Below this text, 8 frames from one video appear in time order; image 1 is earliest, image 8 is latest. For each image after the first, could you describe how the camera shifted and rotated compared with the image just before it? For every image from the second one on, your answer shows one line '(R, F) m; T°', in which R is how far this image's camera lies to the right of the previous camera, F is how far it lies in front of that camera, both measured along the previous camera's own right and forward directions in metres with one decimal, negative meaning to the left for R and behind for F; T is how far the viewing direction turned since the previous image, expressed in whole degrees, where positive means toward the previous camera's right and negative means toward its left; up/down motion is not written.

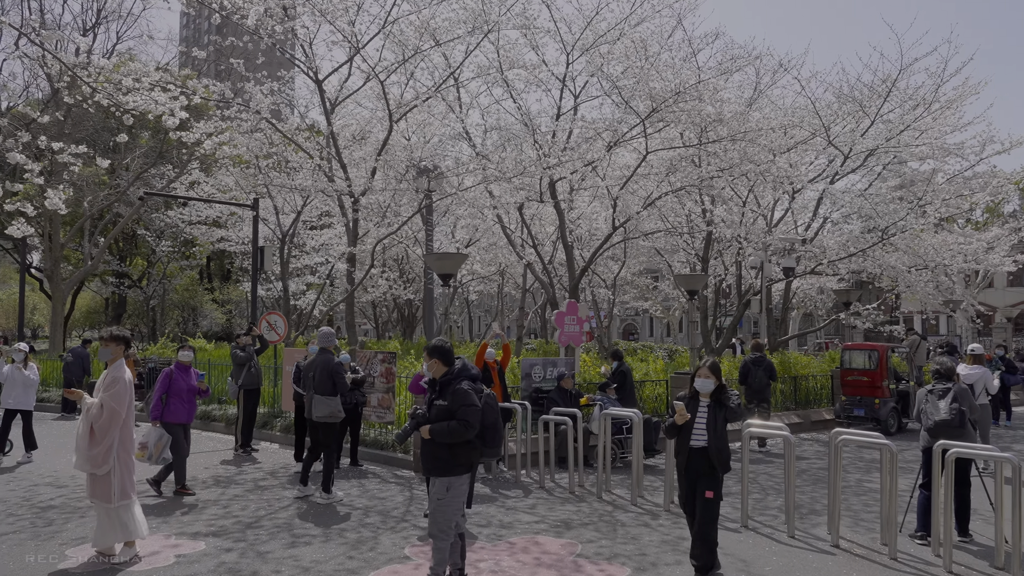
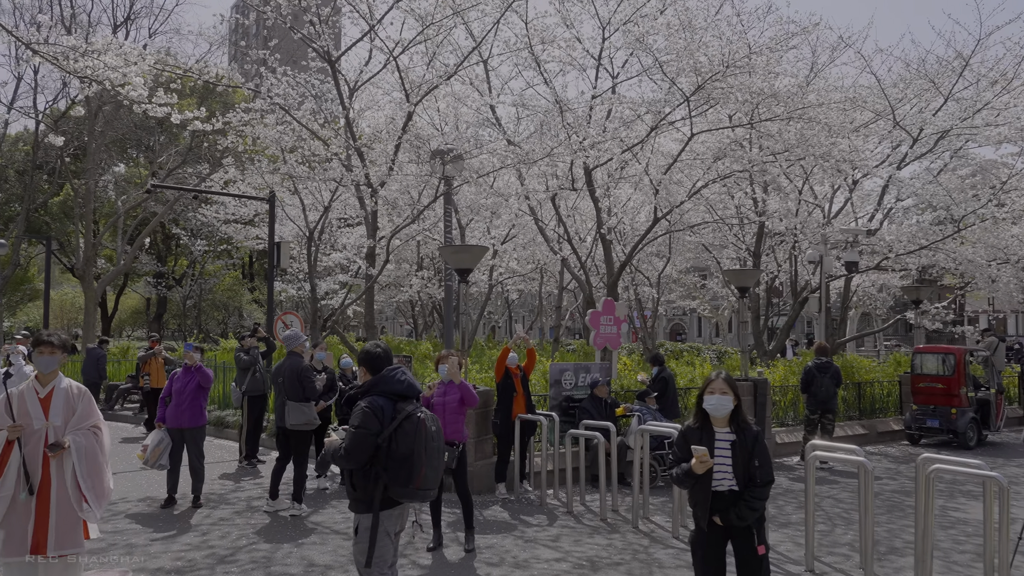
(+0.2, +1.2) m; -3°
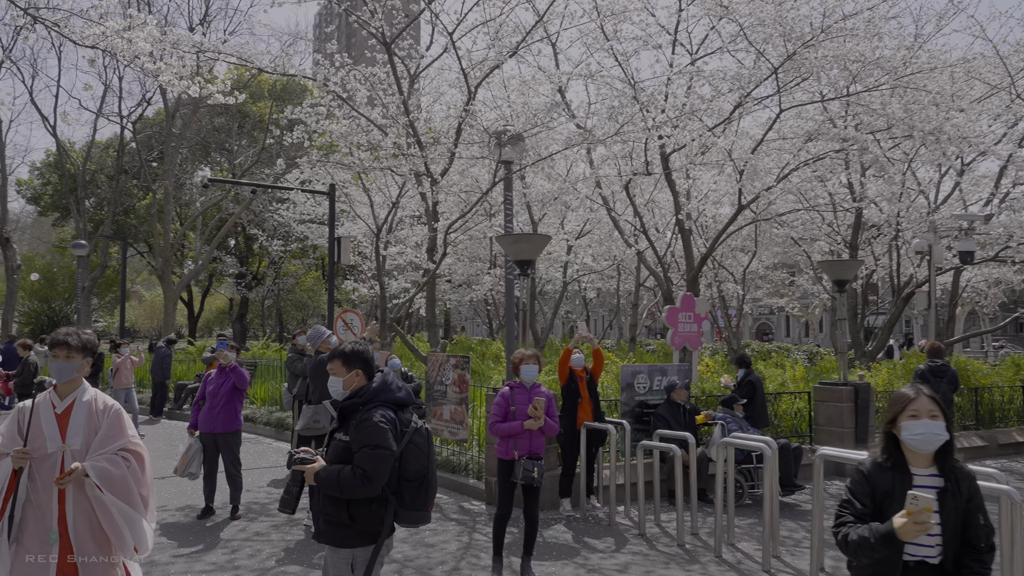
(+0.2, +0.9) m; -6°
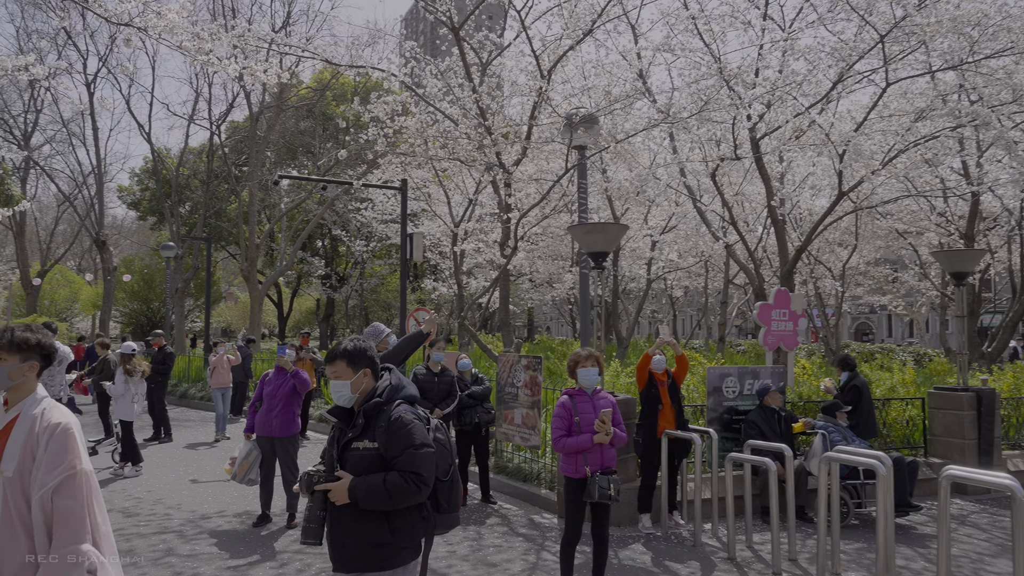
(+0.1, +0.7) m; -6°
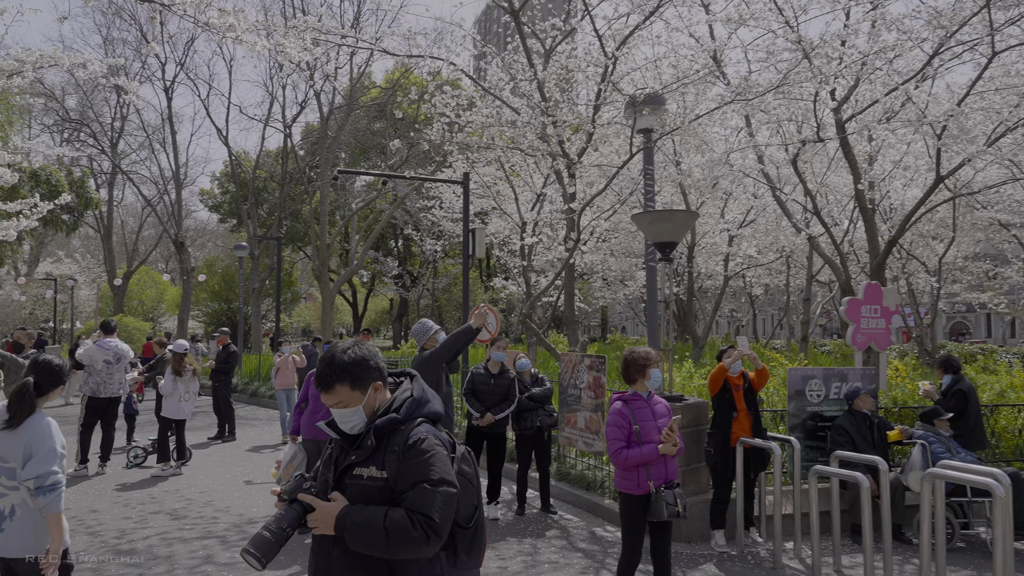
(+0.1, +0.5) m; -5°
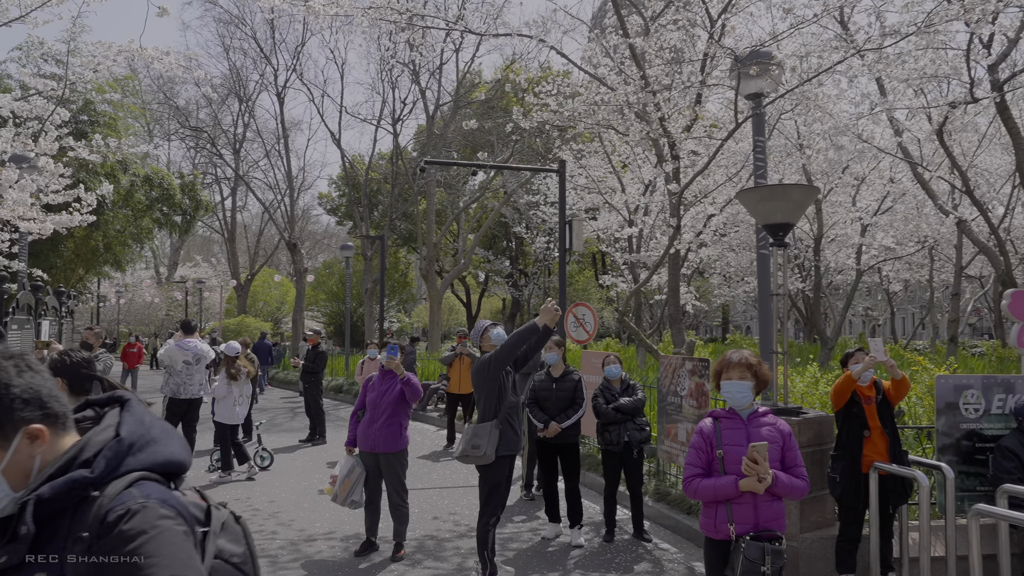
(+0.3, +0.9) m; -9°
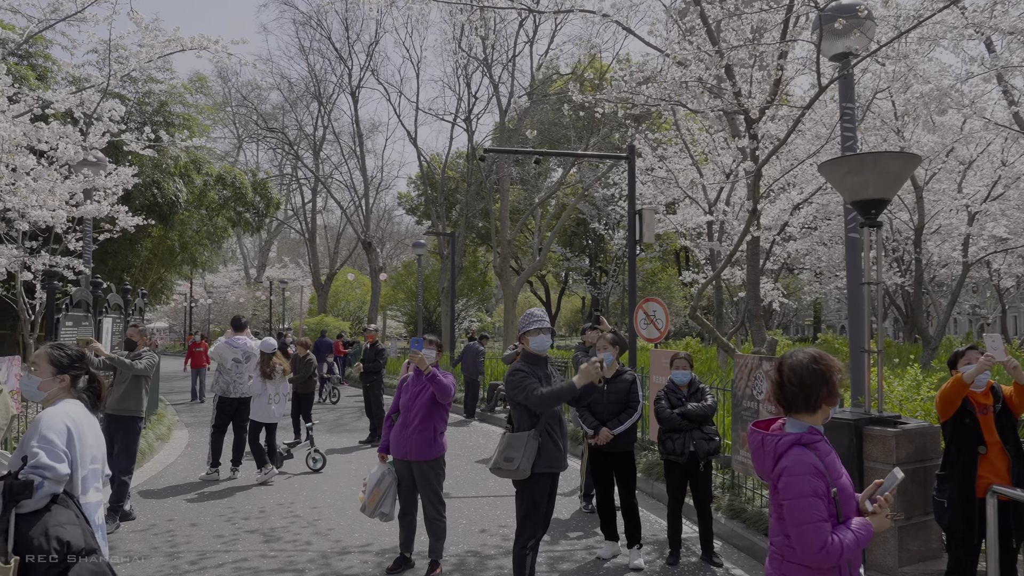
(+0.3, +0.7) m; -6°
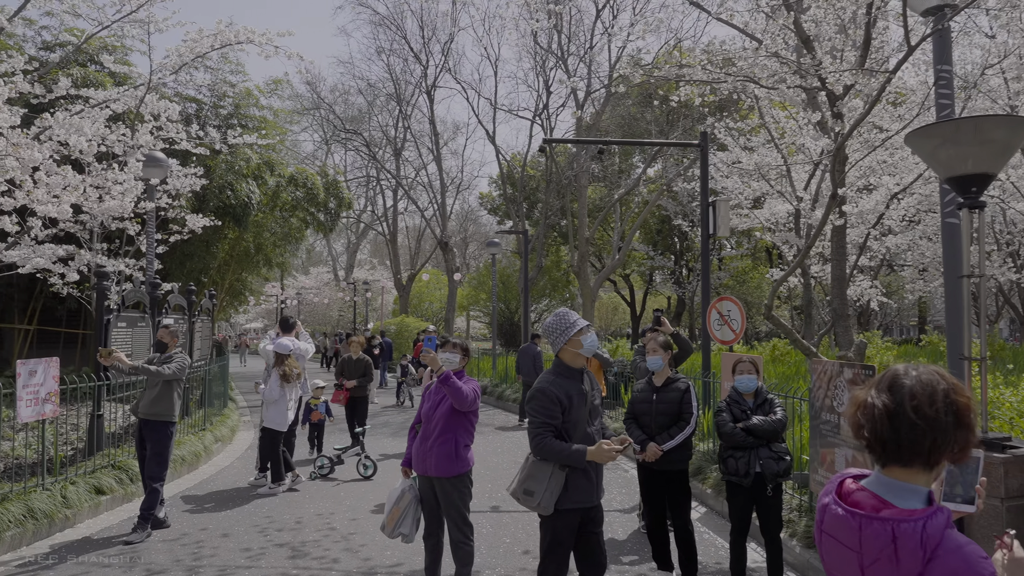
(+0.3, +0.6) m; -6°
